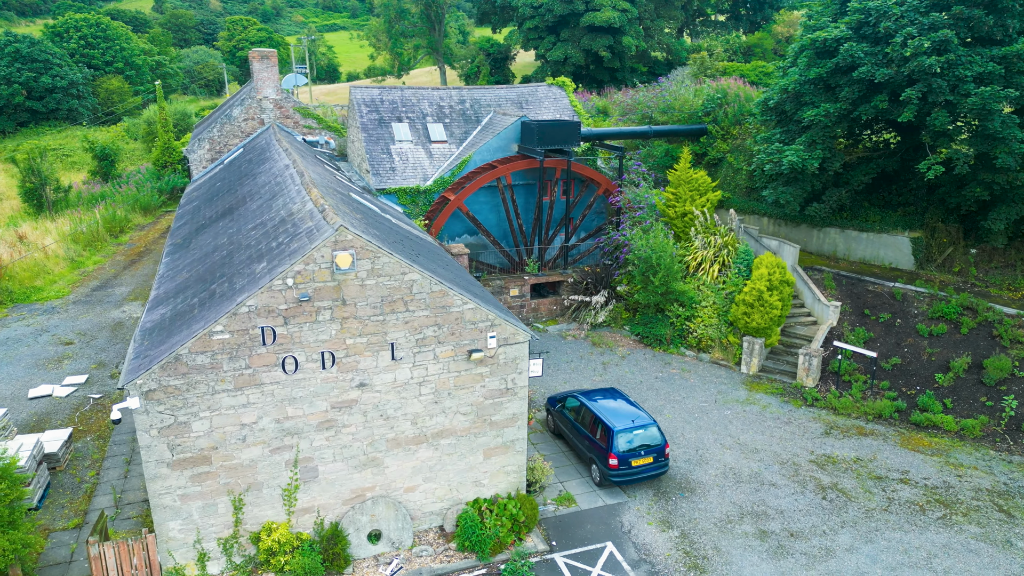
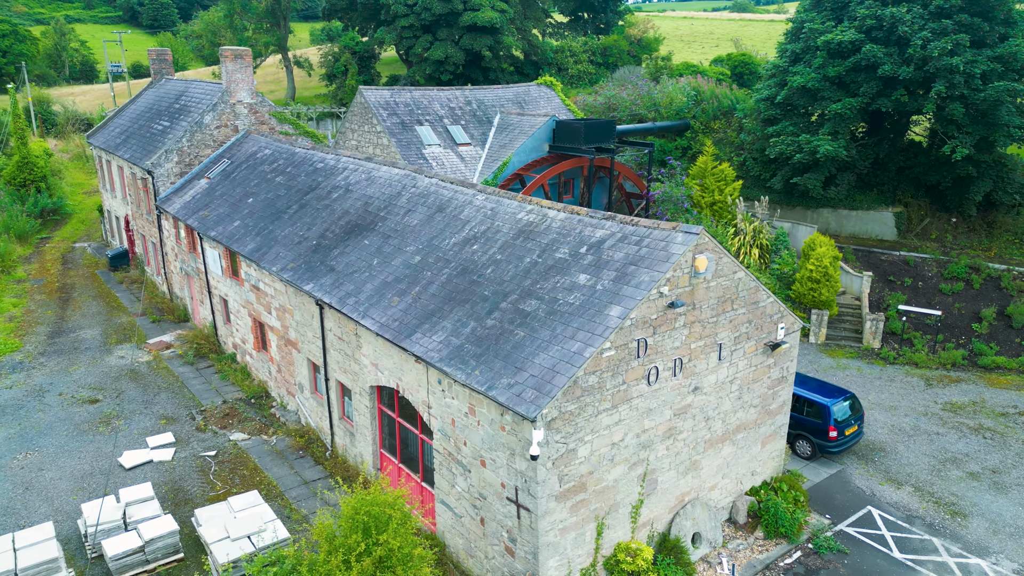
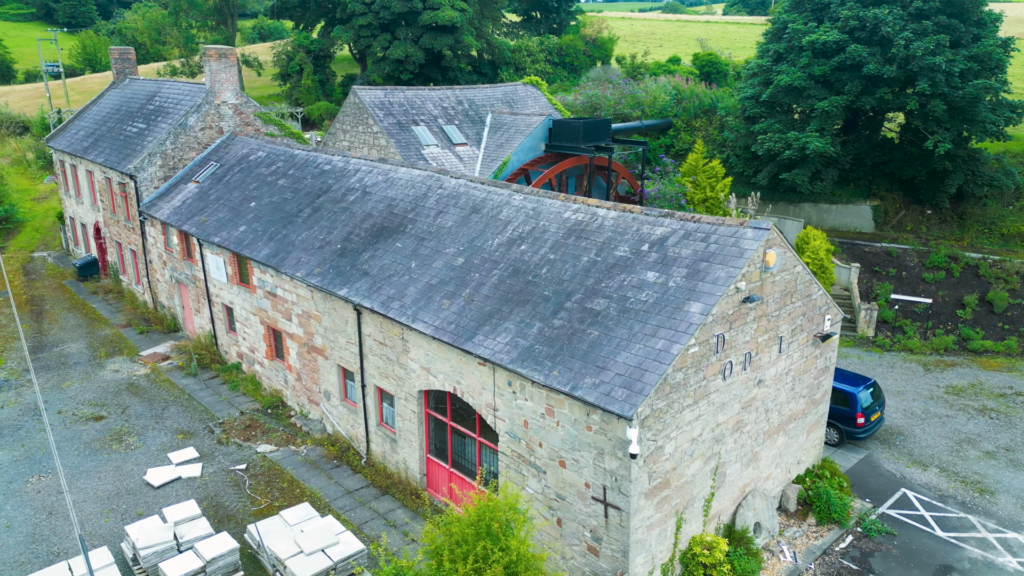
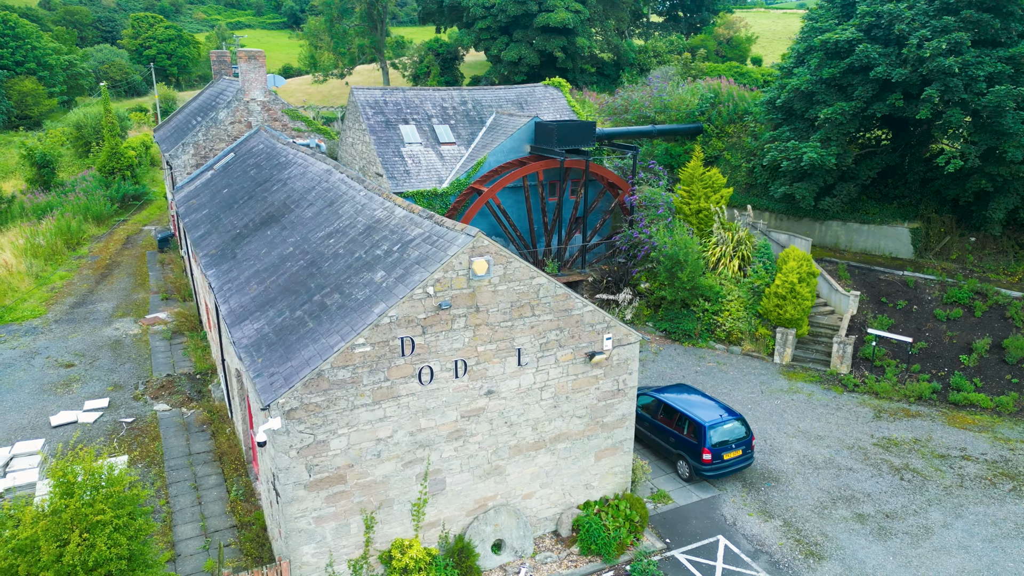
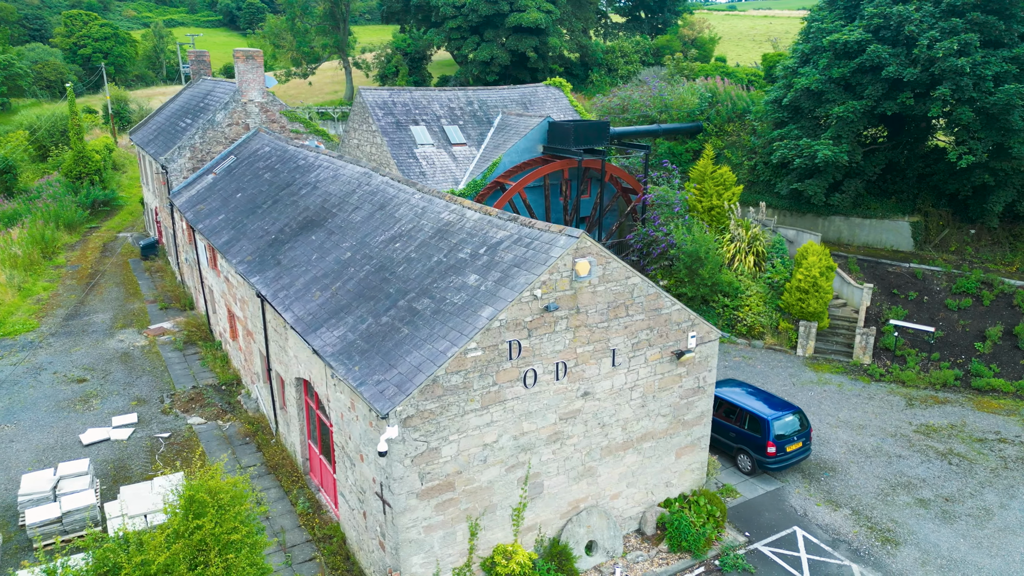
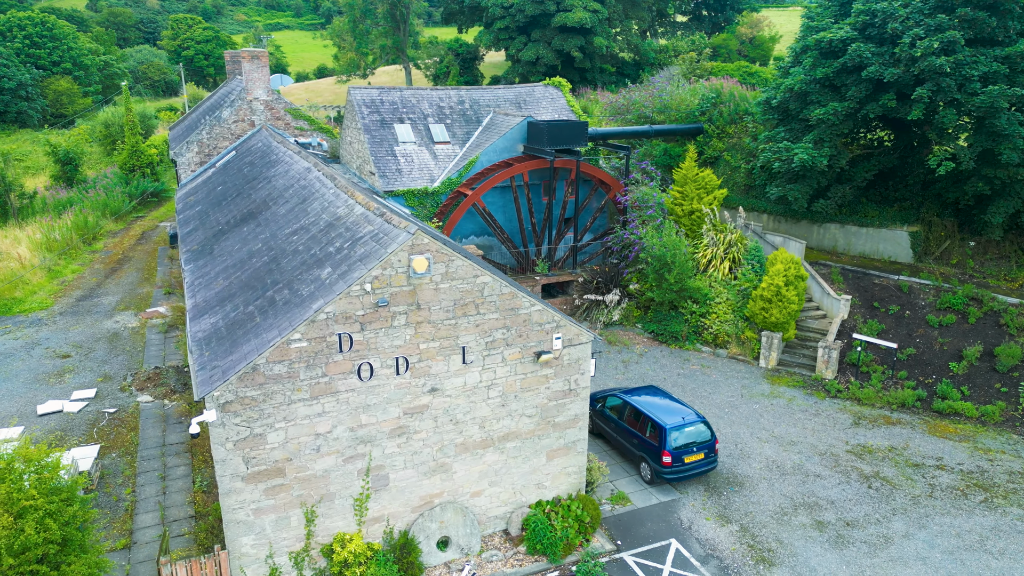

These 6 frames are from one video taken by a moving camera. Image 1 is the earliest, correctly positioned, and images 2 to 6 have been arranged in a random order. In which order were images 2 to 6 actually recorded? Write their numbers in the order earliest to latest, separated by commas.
6, 4, 5, 2, 3
